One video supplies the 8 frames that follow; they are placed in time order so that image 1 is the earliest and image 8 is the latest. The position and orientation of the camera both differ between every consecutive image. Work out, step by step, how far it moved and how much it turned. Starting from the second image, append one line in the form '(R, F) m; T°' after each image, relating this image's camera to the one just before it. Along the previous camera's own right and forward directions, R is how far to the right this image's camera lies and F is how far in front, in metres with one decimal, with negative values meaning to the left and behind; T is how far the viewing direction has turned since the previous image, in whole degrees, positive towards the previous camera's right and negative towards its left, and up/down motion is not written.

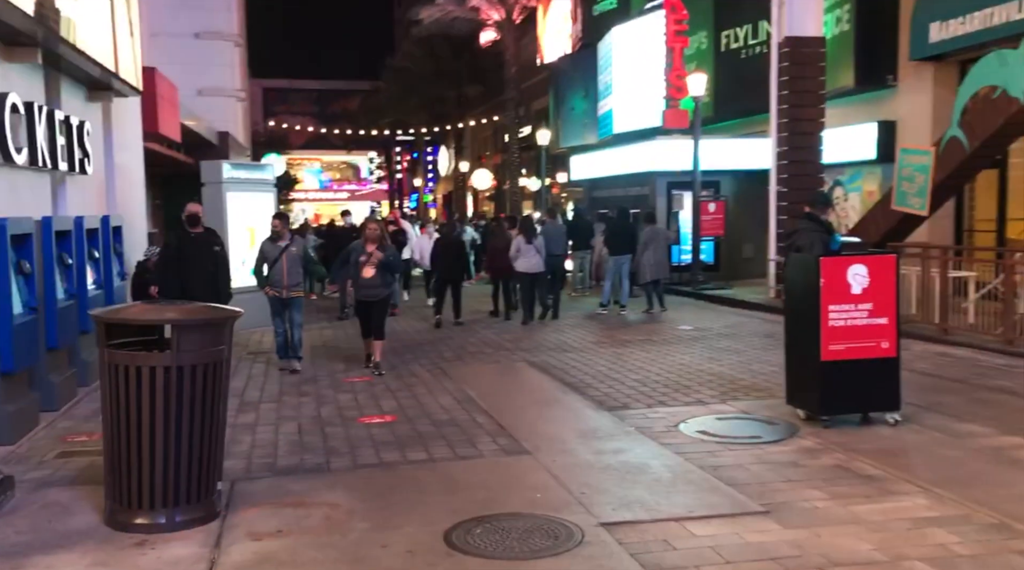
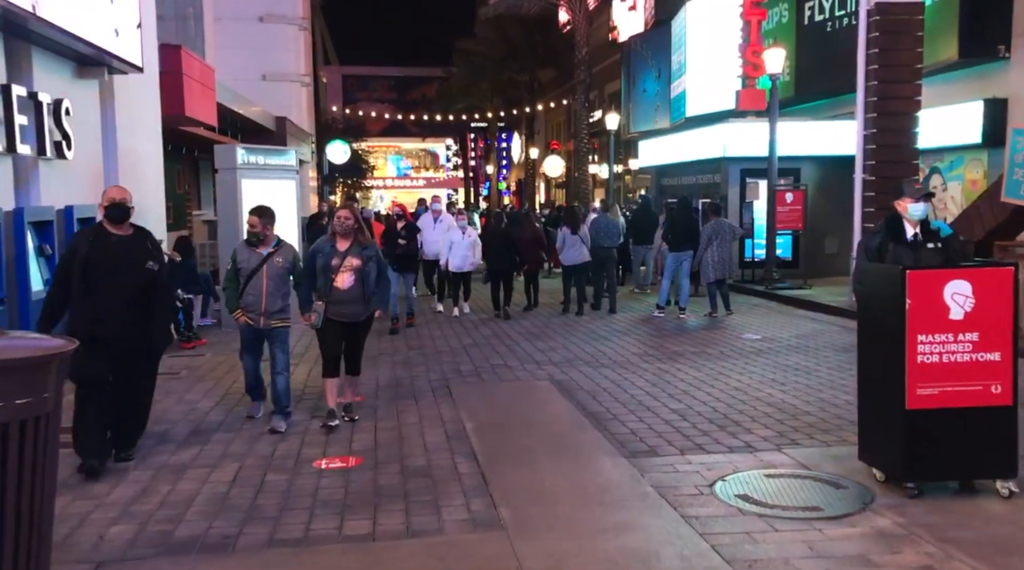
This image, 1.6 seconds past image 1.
(+0.6, +1.5) m; -5°
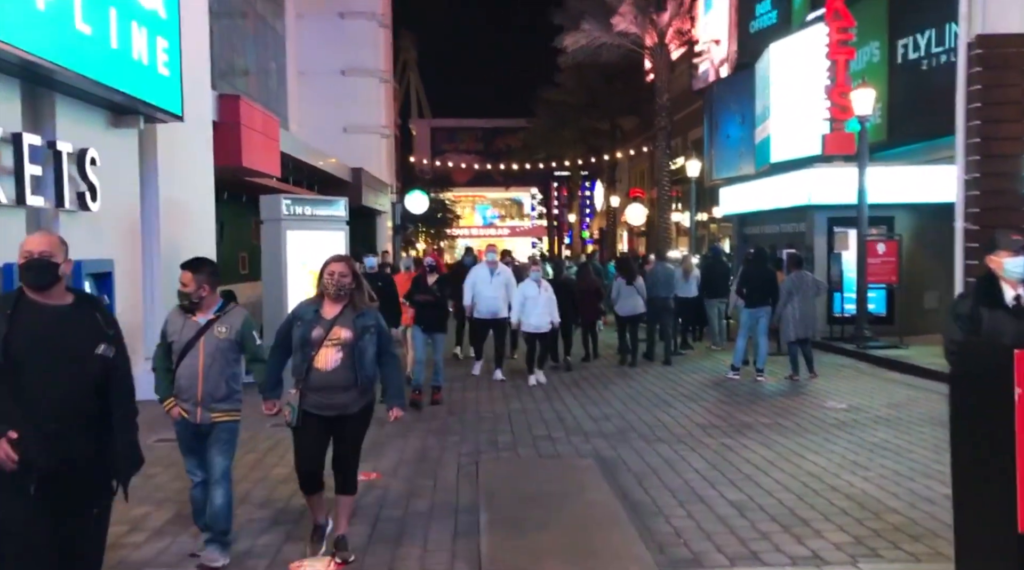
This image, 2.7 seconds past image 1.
(+0.4, +0.9) m; -6°
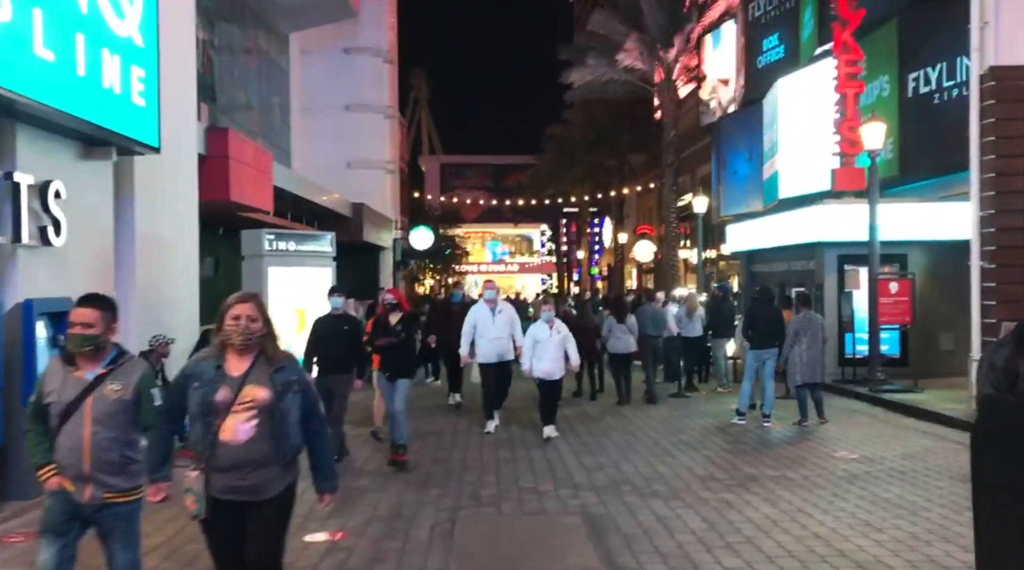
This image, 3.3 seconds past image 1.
(+0.2, +0.5) m; -1°
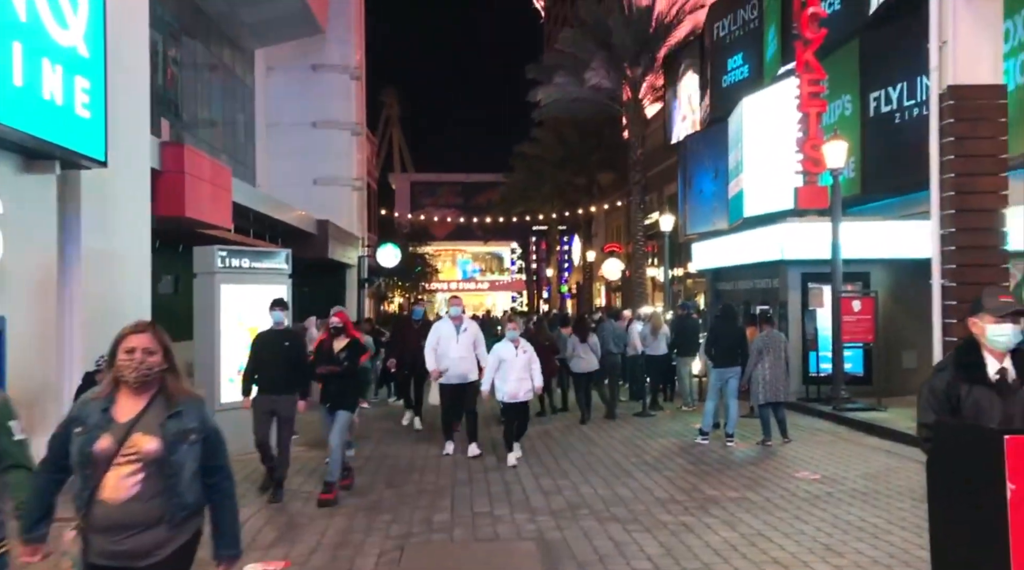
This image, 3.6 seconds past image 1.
(+0.1, +0.2) m; +2°
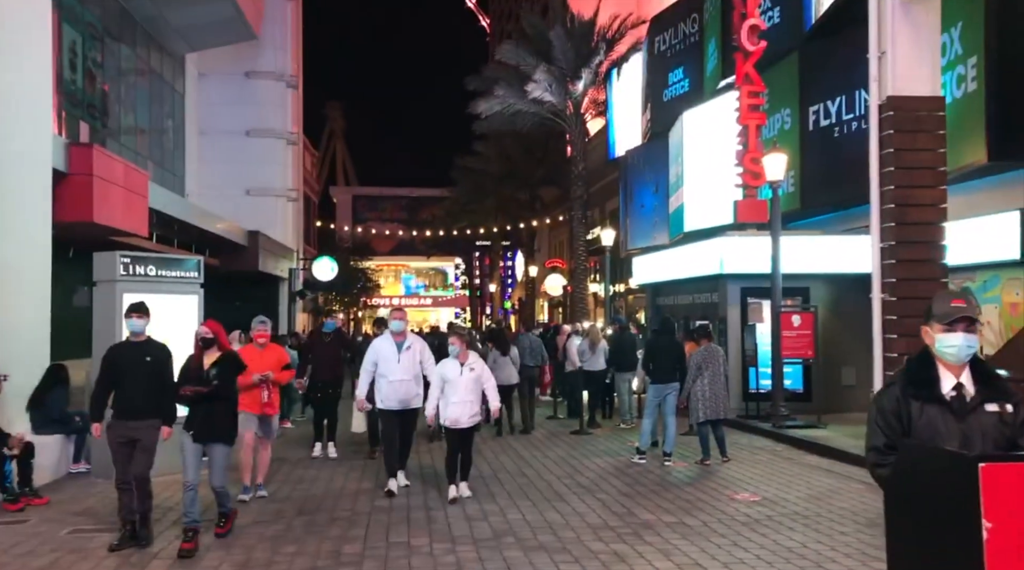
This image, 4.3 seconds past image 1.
(+0.2, +0.6) m; +4°
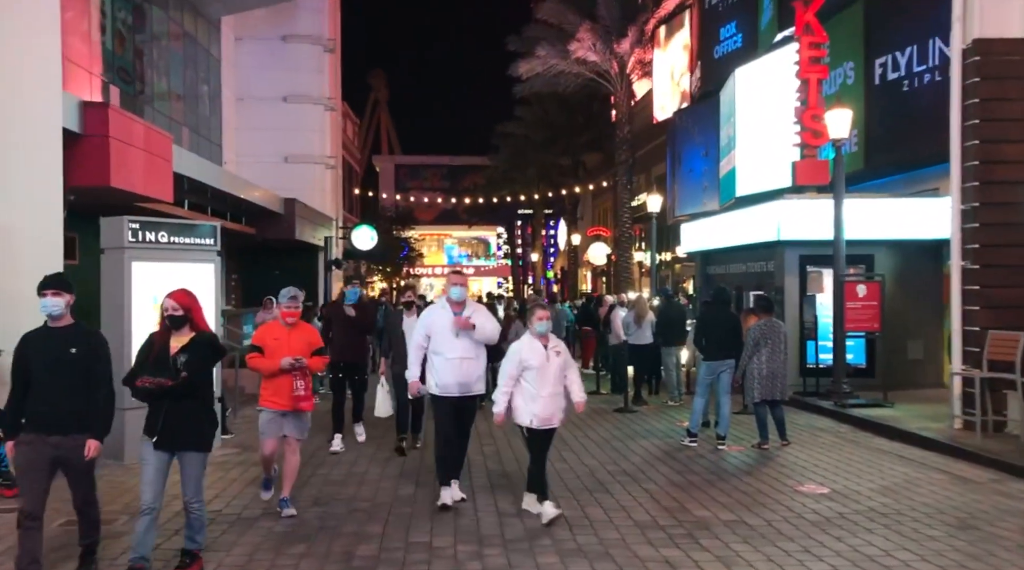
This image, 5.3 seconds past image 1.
(+0.1, +0.9) m; -3°
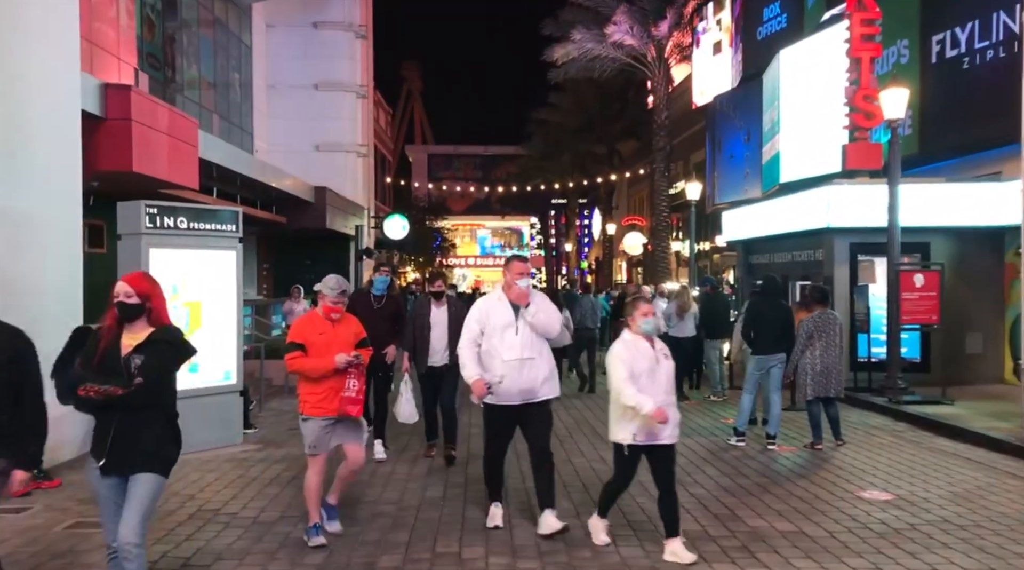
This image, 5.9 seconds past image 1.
(0.0, +0.6) m; -2°
